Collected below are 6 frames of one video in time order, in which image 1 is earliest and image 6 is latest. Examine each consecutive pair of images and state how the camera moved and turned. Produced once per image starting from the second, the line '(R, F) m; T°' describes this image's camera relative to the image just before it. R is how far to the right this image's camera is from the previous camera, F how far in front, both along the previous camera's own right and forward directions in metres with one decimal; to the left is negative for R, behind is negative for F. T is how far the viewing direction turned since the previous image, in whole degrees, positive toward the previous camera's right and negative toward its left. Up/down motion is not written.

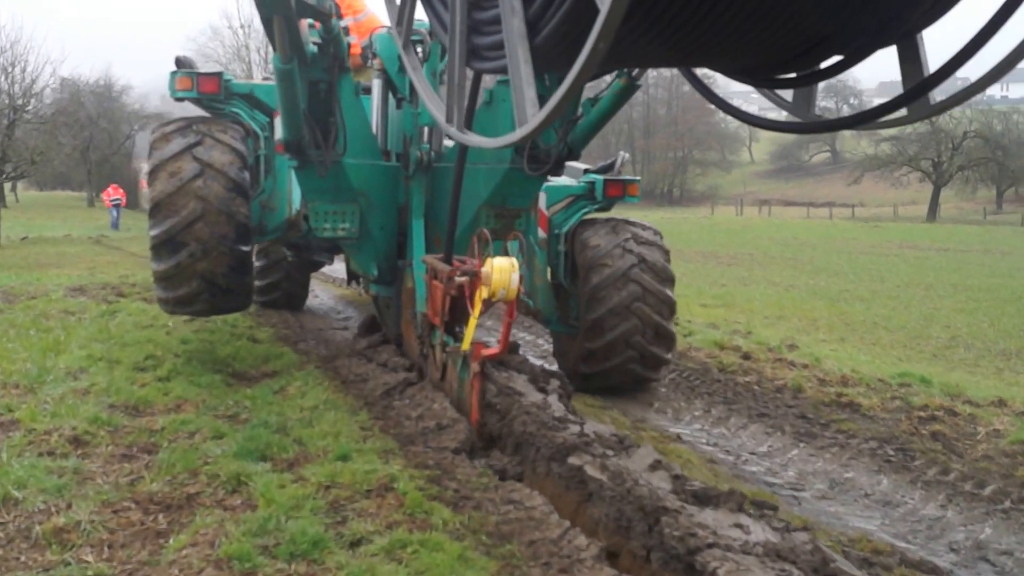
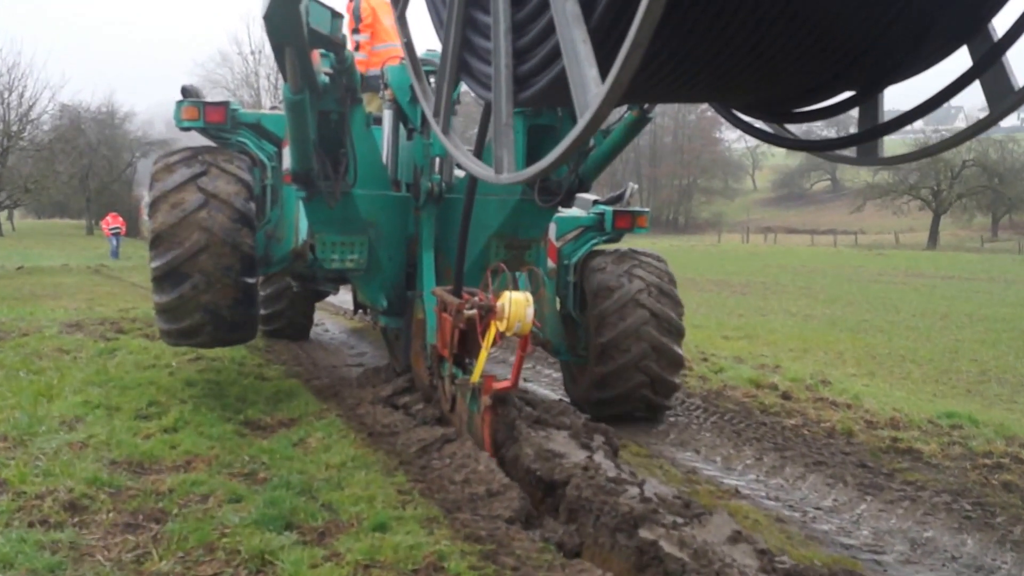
(-0.2, +0.4) m; 0°
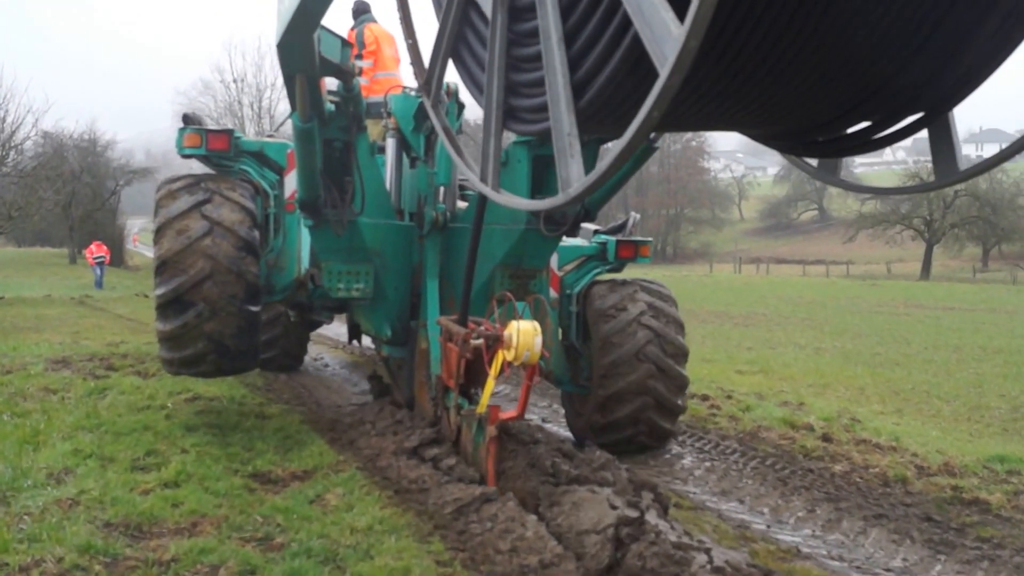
(-0.2, +0.4) m; +1°
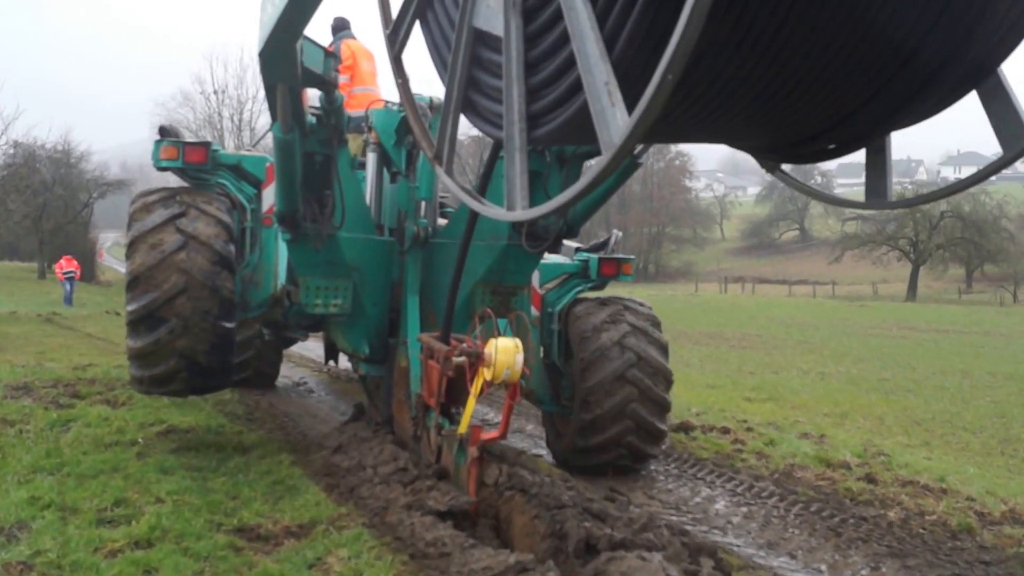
(-0.2, +0.5) m; +1°
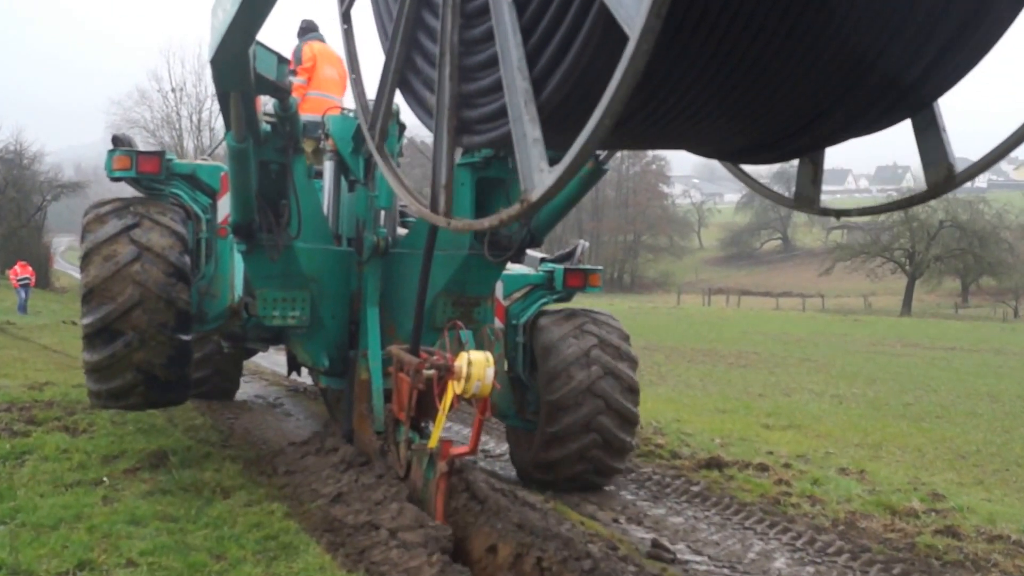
(-0.2, +0.7) m; +1°
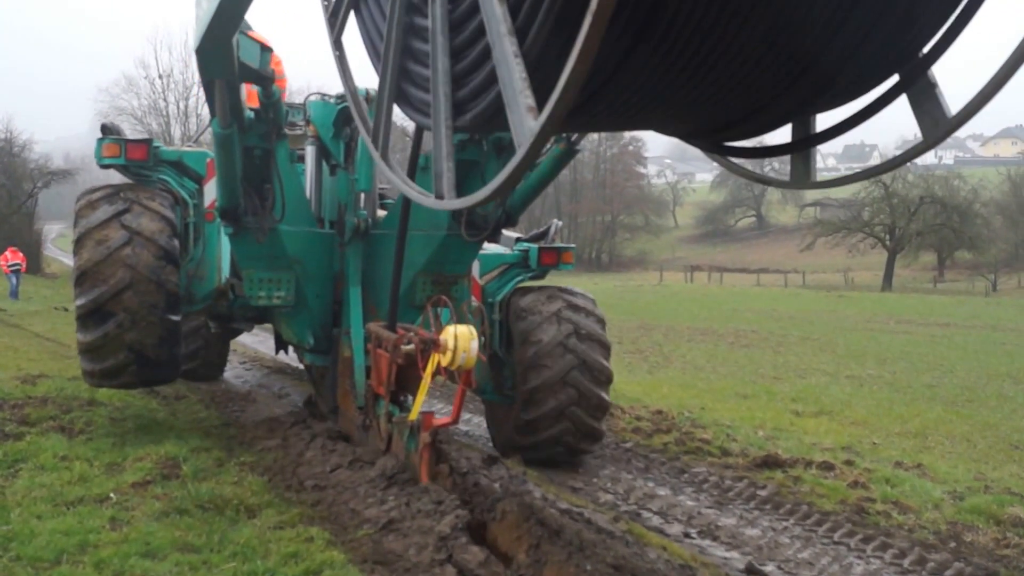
(-0.4, +0.6) m; +2°
